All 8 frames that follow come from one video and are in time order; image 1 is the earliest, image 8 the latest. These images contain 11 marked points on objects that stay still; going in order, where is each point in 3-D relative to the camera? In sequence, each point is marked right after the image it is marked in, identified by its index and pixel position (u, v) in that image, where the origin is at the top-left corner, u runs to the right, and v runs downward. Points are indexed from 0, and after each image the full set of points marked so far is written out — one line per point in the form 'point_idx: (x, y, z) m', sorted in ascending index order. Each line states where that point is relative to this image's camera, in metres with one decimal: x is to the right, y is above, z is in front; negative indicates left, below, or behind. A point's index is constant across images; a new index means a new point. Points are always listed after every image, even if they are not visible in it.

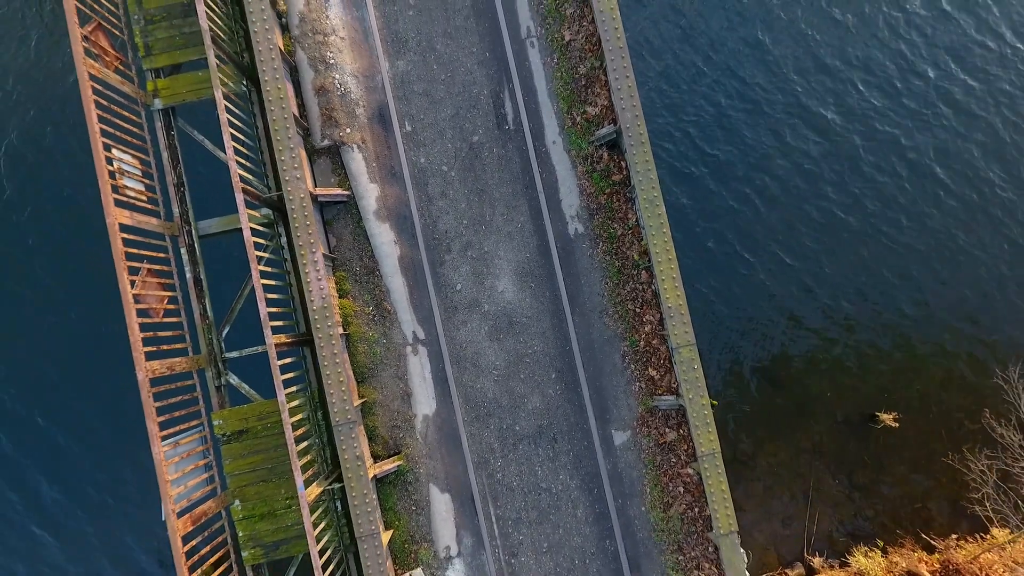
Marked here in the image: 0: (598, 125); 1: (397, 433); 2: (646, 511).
0: (+1.5, +2.8, +8.5) m
1: (-2.0, -2.5, +8.5) m
2: (+2.3, -3.8, +8.4) m
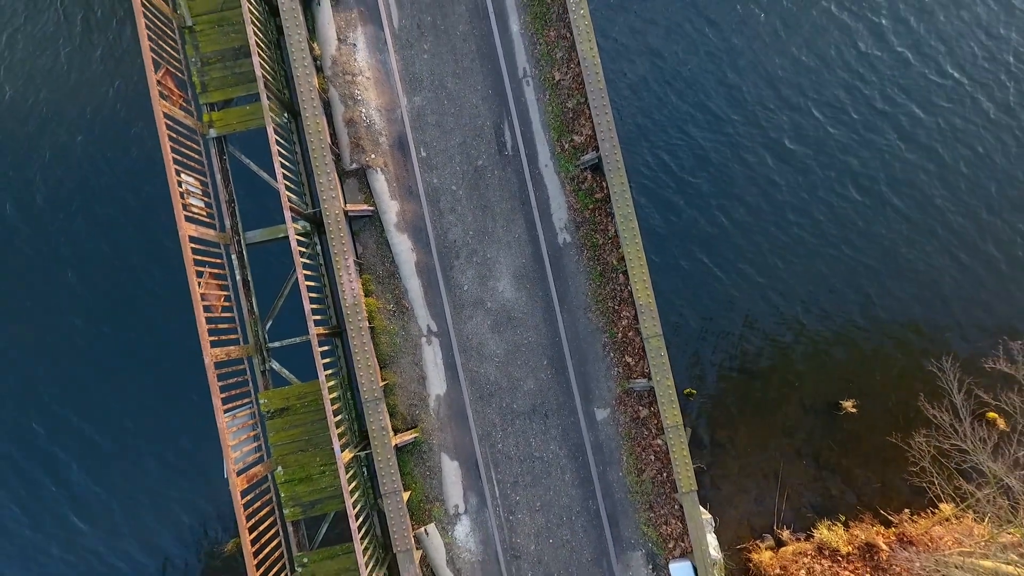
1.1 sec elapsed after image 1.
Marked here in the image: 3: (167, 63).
0: (+1.5, +2.8, +10.1) m
1: (-2.0, -2.5, +10.1) m
2: (+2.3, -3.8, +10.0) m
3: (-6.9, +4.5, +9.8) m
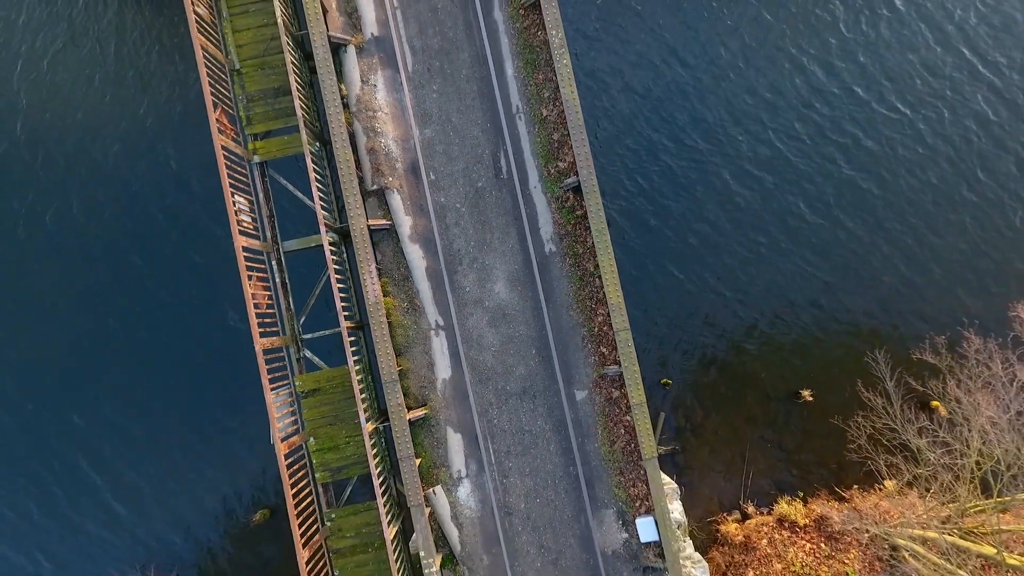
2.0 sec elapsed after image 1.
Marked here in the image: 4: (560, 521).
0: (+1.3, +2.8, +12.0) m
1: (-2.2, -2.6, +12.1) m
2: (+2.1, -3.9, +12.0) m
3: (-7.0, +4.5, +11.7) m
4: (+1.2, -5.7, +12.0) m
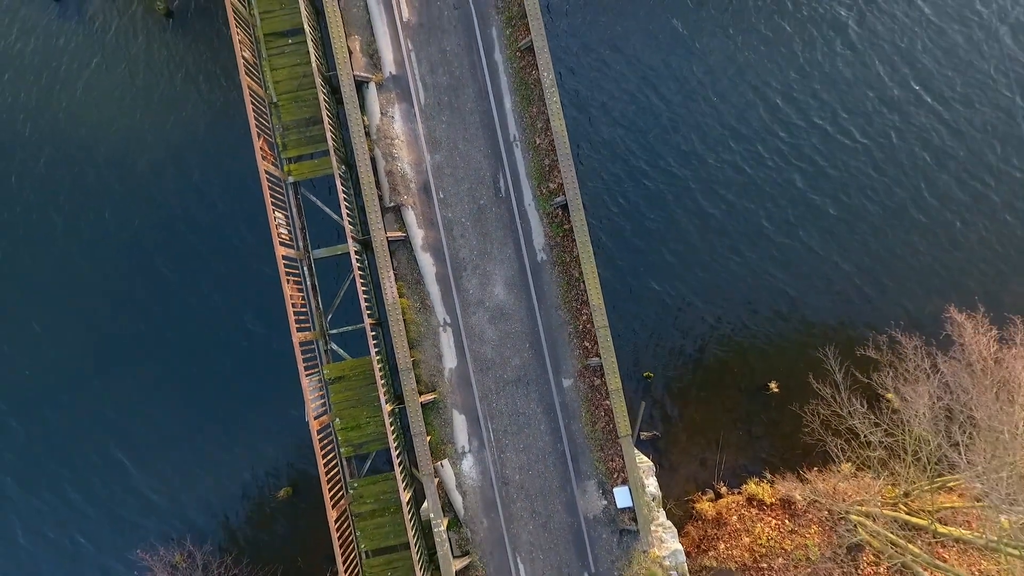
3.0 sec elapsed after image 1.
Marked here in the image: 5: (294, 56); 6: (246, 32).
0: (+1.3, +2.7, +14.1) m
1: (-2.3, -2.6, +14.1) m
2: (+2.0, -4.0, +14.0) m
3: (-7.1, +4.4, +13.8) m
4: (+1.1, -5.8, +14.0) m
5: (-6.4, +6.8, +14.4) m
6: (-7.7, +7.4, +14.1) m
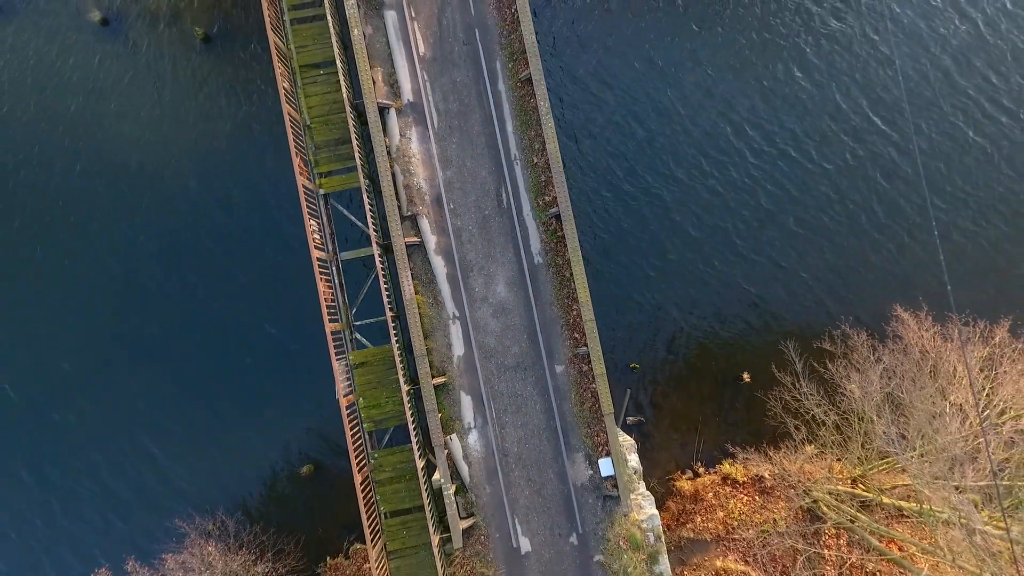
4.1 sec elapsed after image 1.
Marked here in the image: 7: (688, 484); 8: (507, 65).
0: (+1.3, +2.7, +16.3) m
1: (-2.3, -2.6, +16.3) m
2: (+2.0, -3.9, +16.2) m
3: (-7.0, +4.5, +16.0) m
4: (+1.0, -5.8, +16.2) m
5: (-6.4, +6.9, +16.6) m
6: (-7.6, +7.5, +16.3) m
7: (+7.2, -7.8, +19.7) m
8: (-0.1, +7.6, +16.6) m
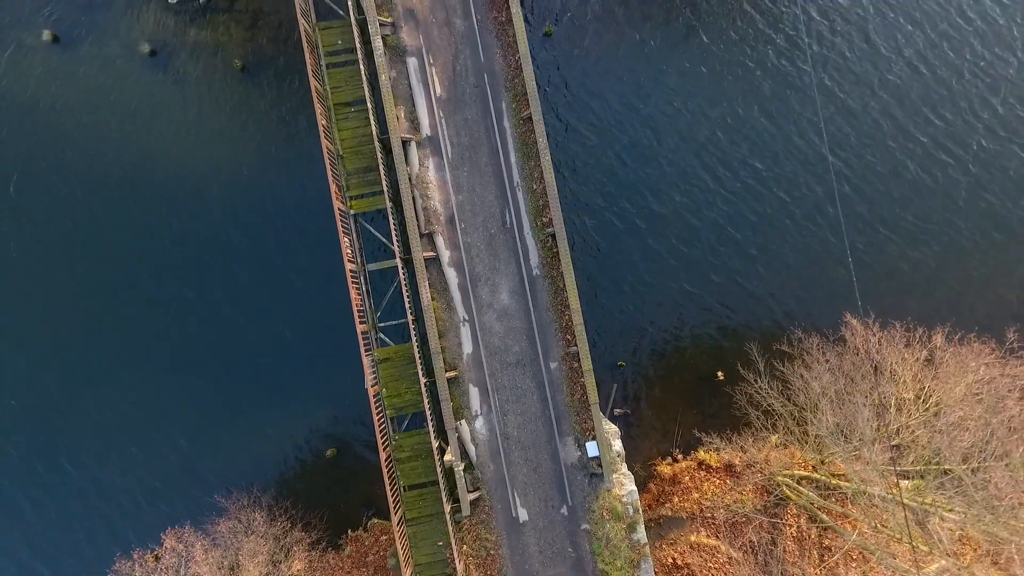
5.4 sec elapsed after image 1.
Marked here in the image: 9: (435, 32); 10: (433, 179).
0: (+1.4, +2.4, +19.1) m
1: (-2.2, -2.9, +19.2) m
2: (+2.0, -4.3, +19.1) m
3: (-6.9, +4.3, +18.9) m
4: (+1.0, -6.1, +19.1) m
5: (-6.2, +6.7, +19.4) m
6: (-7.5, +7.2, +19.1) m
7: (+7.2, -8.2, +22.6) m
8: (0.0, +7.3, +19.4) m
9: (-3.1, +10.3, +19.5) m
10: (-3.1, +4.3, +19.3) m
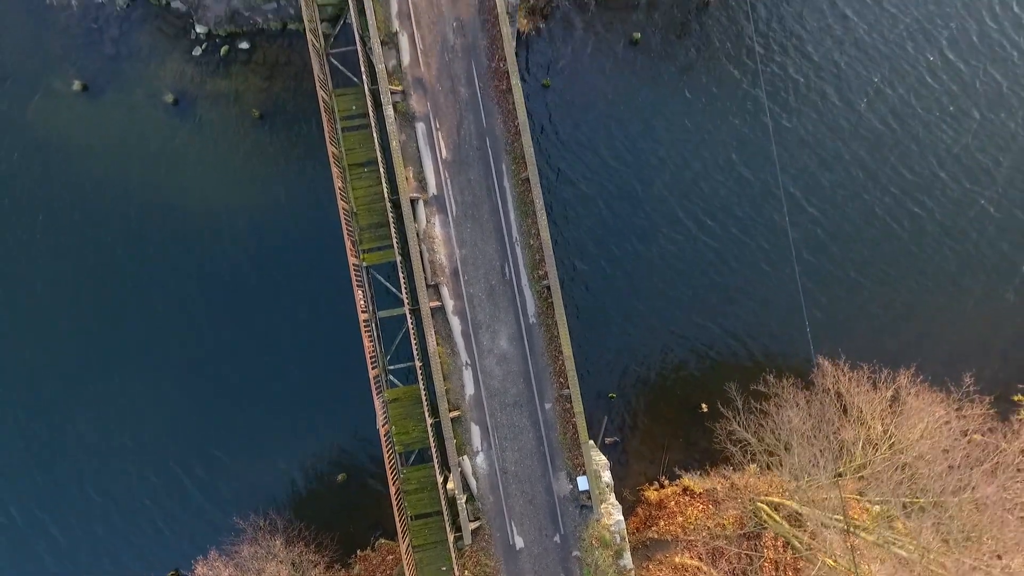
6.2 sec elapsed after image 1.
0: (+1.3, +0.4, +20.9) m
1: (-2.3, -4.9, +21.0) m
2: (+1.9, -6.3, +20.9) m
3: (-7.0, +2.3, +20.6) m
4: (+0.9, -8.1, +20.9) m
5: (-6.3, +4.7, +21.2) m
6: (-7.5, +5.3, +20.9) m
7: (+7.0, -10.3, +24.4) m
8: (0.0, +5.3, +21.2) m
9: (-3.1, +8.3, +21.3) m
10: (-3.2, +2.3, +21.1) m
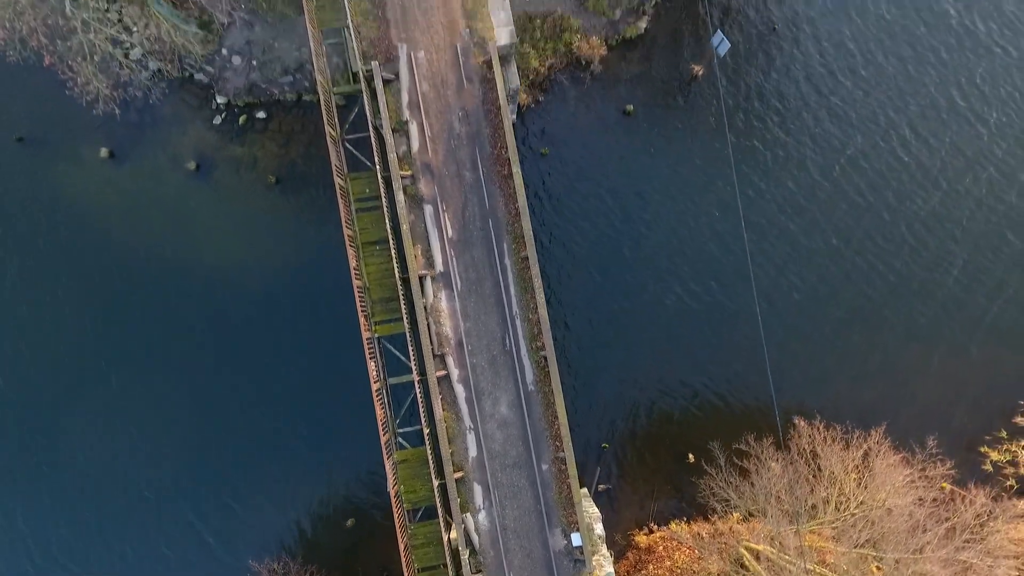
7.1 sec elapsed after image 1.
0: (+1.3, -2.9, +22.7) m
1: (-2.3, -8.2, +22.8) m
2: (+1.9, -9.6, +22.7) m
3: (-7.0, -1.0, +22.4) m
4: (+0.9, -11.4, +22.6) m
5: (-6.2, +1.4, +23.0) m
6: (-7.5, +2.0, +22.7) m
7: (+7.0, -13.6, +26.2) m
8: (0.0, +2.0, +23.0) m
9: (-3.1, +5.0, +23.1) m
10: (-3.2, -0.9, +22.9) m
